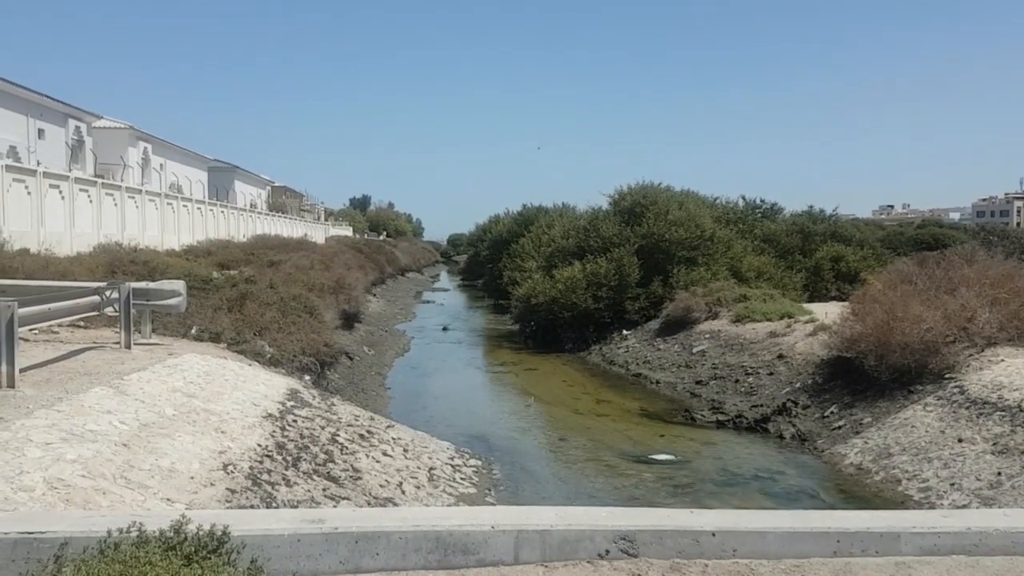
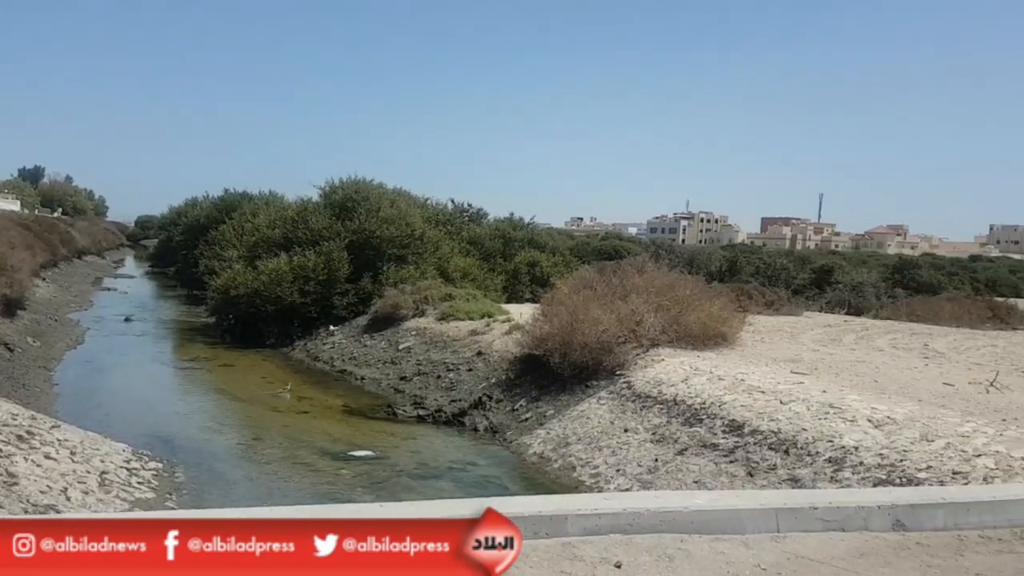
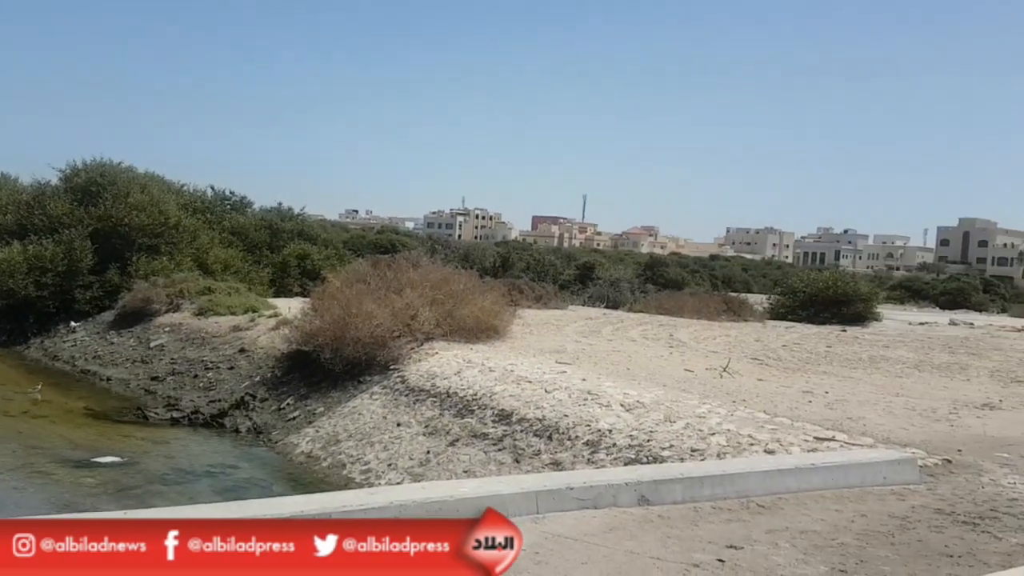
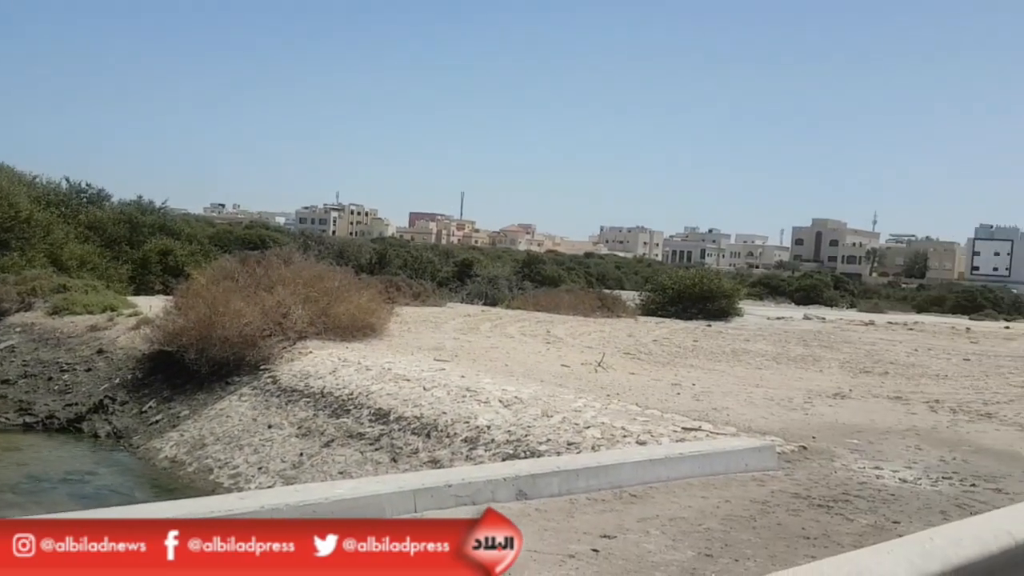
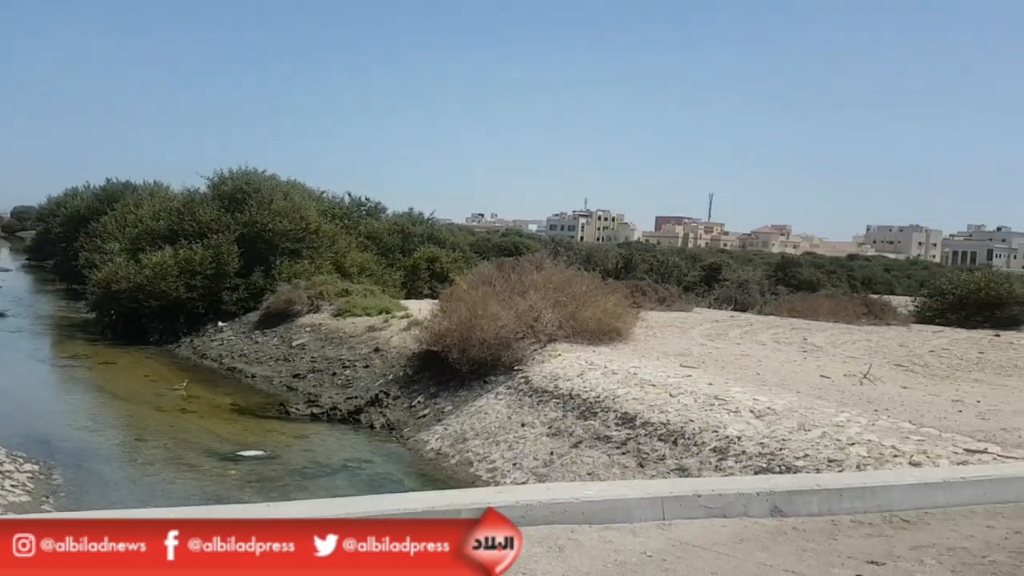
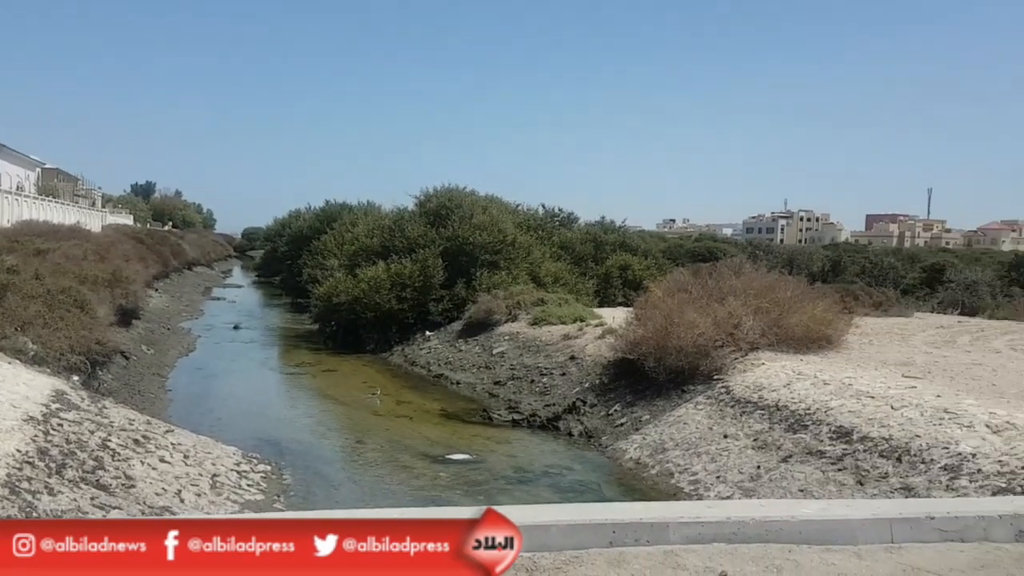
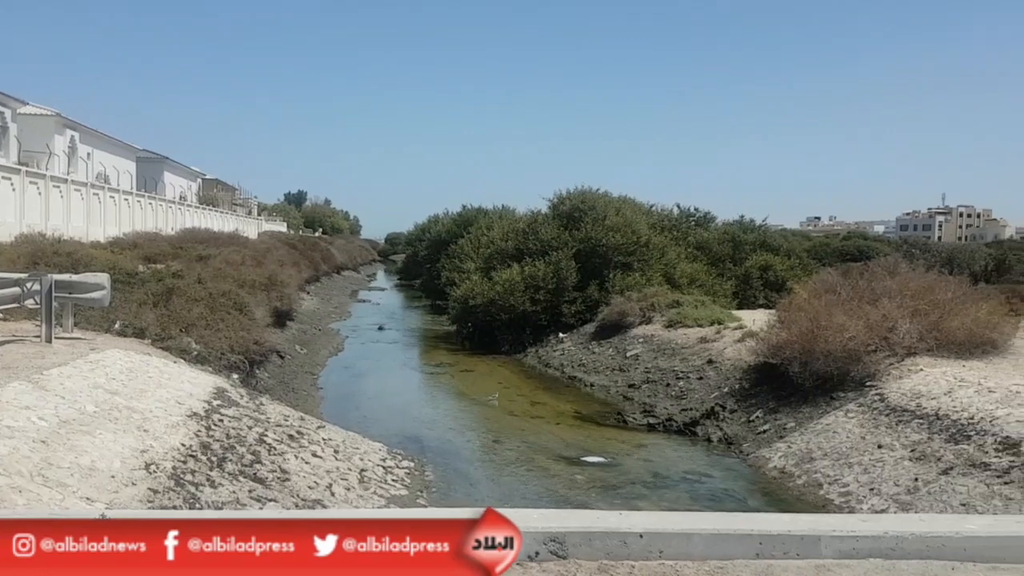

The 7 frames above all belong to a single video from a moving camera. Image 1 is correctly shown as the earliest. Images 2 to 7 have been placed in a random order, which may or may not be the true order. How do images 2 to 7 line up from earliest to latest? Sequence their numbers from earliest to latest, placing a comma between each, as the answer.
7, 6, 2, 5, 3, 4
